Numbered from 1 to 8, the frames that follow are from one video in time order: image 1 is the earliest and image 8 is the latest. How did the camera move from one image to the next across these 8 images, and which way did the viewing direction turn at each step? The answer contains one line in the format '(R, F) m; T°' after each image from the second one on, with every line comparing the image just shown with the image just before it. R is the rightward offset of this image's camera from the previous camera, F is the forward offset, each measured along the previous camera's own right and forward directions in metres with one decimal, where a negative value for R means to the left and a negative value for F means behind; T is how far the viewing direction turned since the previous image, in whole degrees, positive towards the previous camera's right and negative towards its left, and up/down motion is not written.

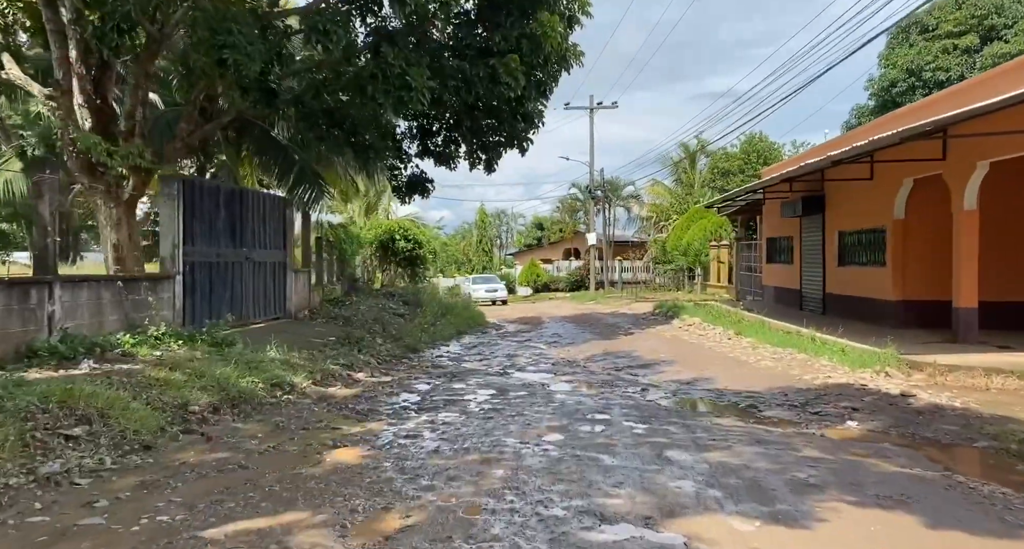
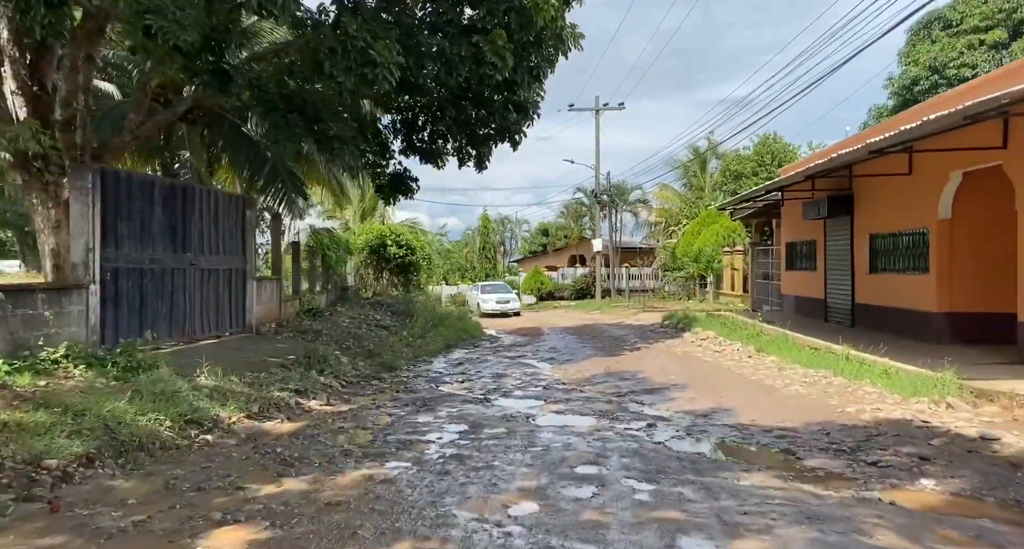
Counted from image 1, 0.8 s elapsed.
(+0.3, +1.5) m; -1°
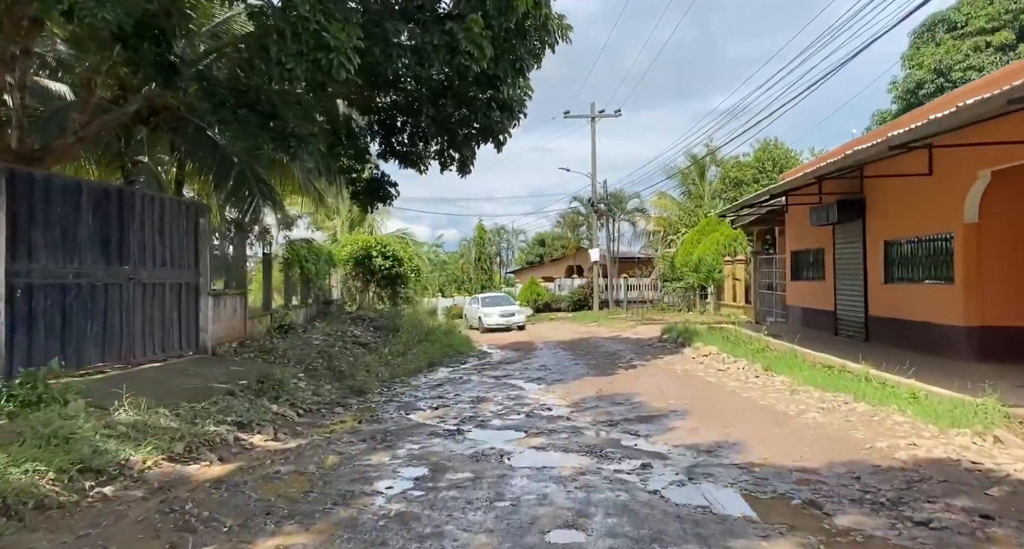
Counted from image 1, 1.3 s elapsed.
(+0.3, +1.1) m; 0°
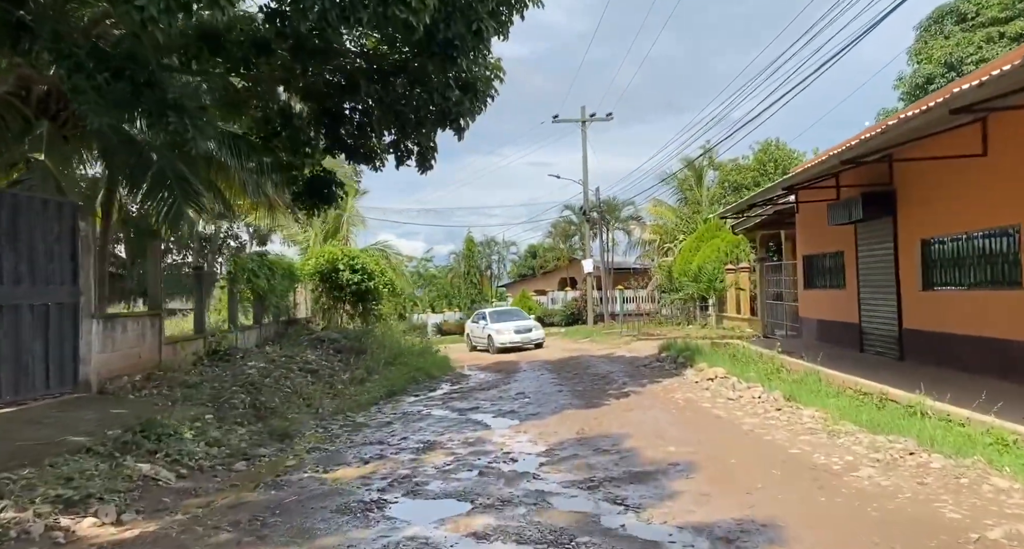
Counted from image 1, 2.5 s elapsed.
(+0.5, +2.1) m; 0°
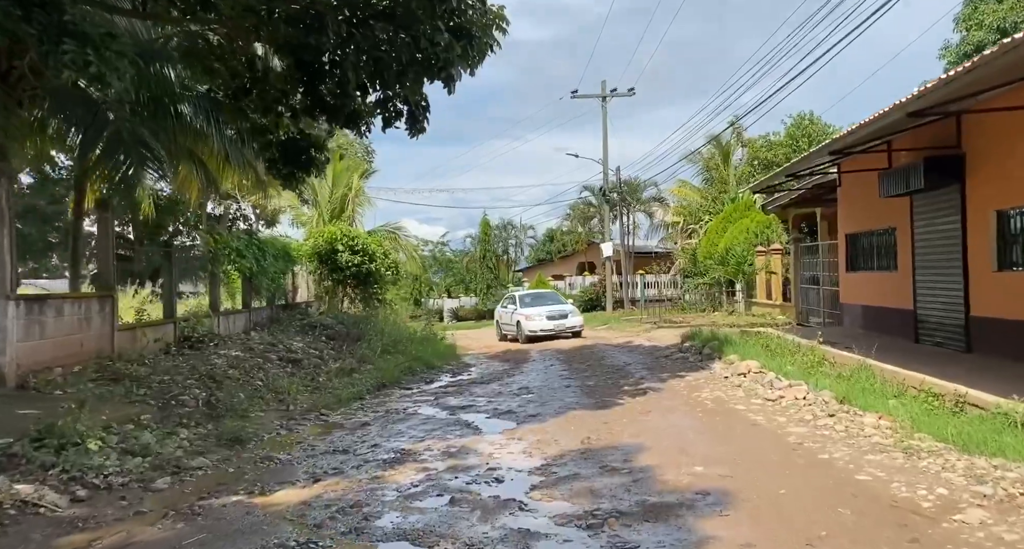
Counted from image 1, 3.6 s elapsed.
(+0.3, +1.5) m; -2°
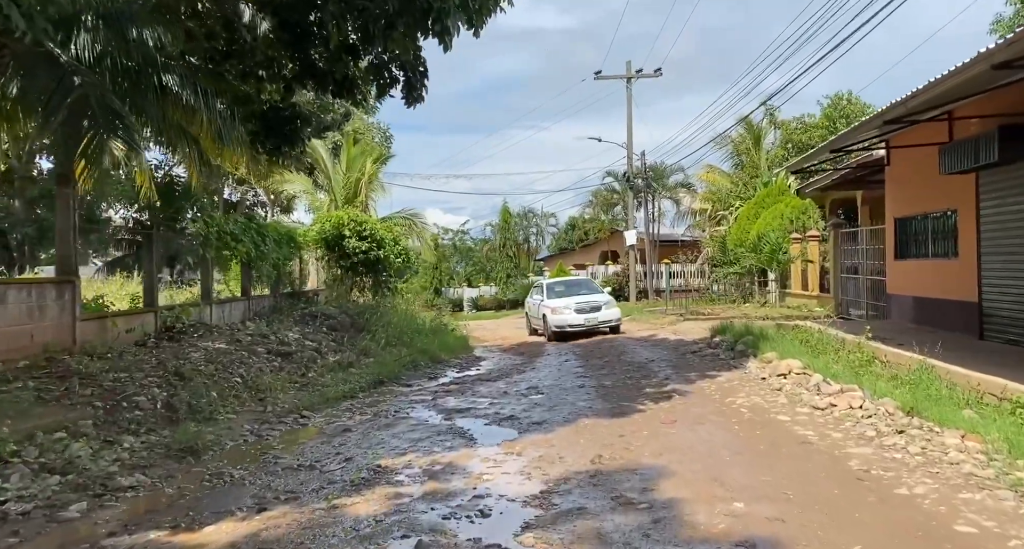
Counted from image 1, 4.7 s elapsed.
(+0.2, +1.1) m; -2°
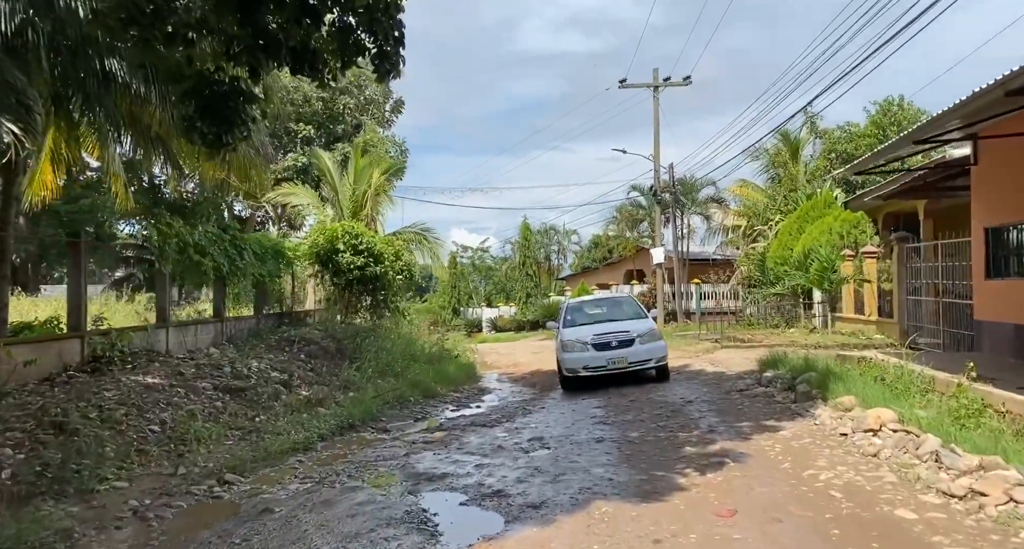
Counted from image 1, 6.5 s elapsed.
(+0.3, +2.1) m; -2°
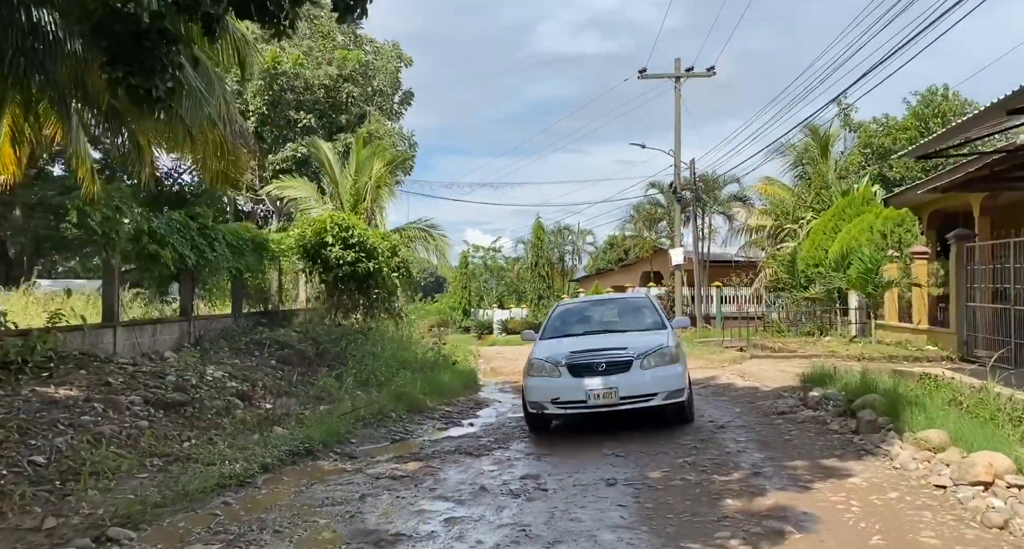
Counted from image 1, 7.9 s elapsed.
(+0.2, +1.6) m; -1°
